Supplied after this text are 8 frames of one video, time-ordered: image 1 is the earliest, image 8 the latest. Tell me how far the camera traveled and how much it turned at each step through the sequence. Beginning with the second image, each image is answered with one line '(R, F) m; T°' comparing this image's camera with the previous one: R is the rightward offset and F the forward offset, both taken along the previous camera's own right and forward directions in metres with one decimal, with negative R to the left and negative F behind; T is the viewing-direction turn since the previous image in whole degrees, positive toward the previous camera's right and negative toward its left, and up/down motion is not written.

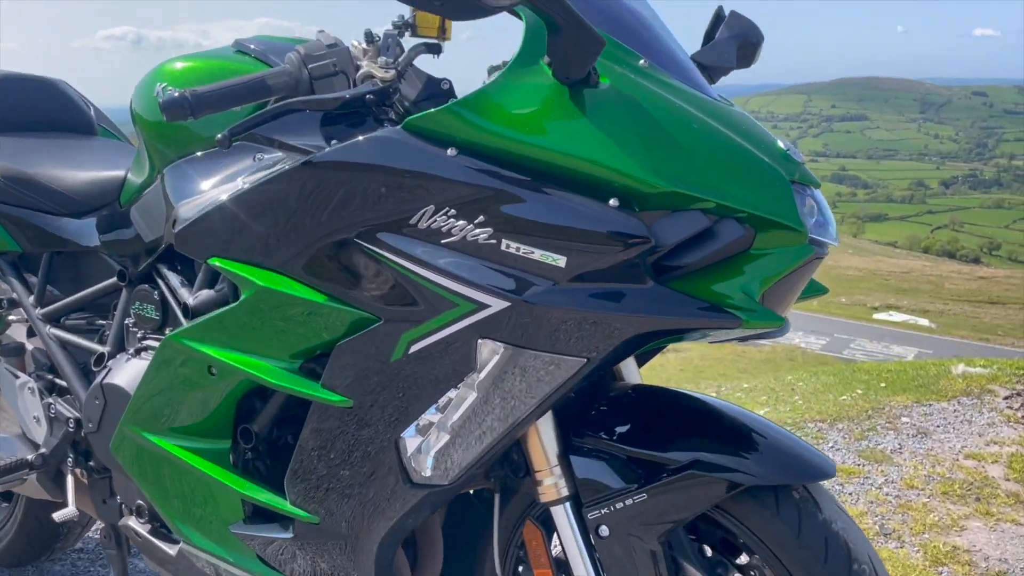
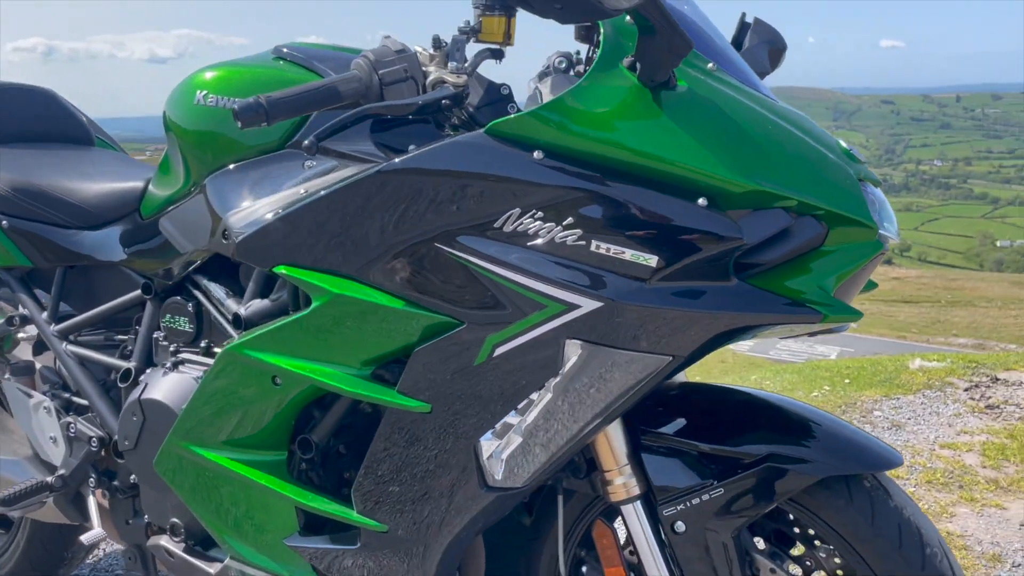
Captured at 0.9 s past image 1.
(-0.3, 0.0) m; +5°
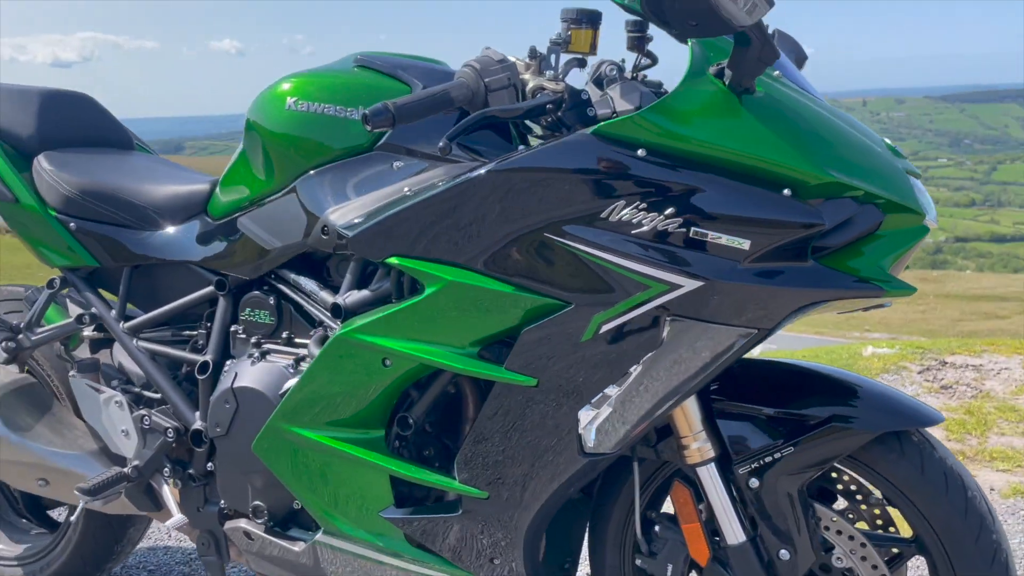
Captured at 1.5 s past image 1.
(-0.3, -0.2) m; +5°
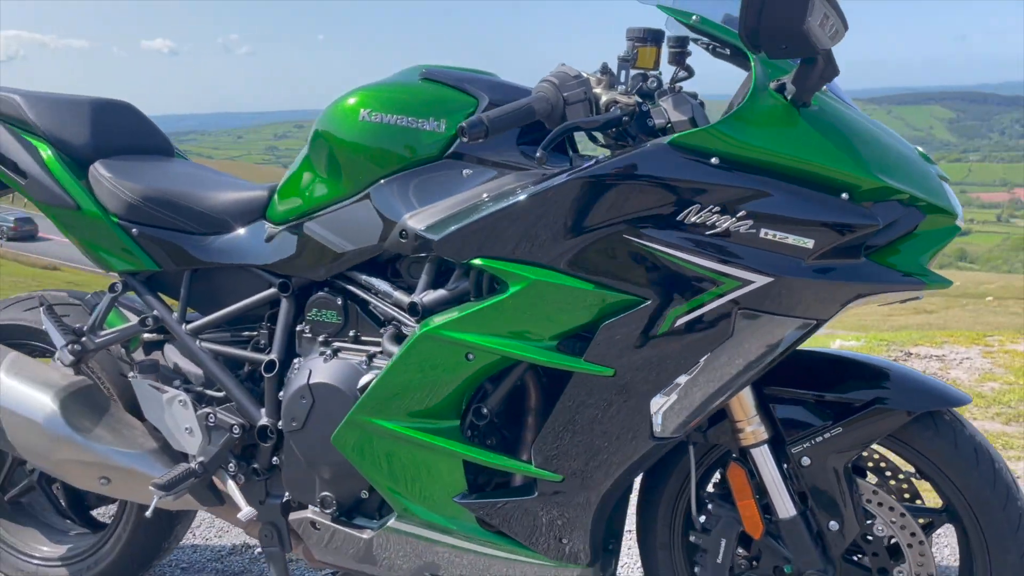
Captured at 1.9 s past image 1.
(-0.3, -0.1) m; +4°
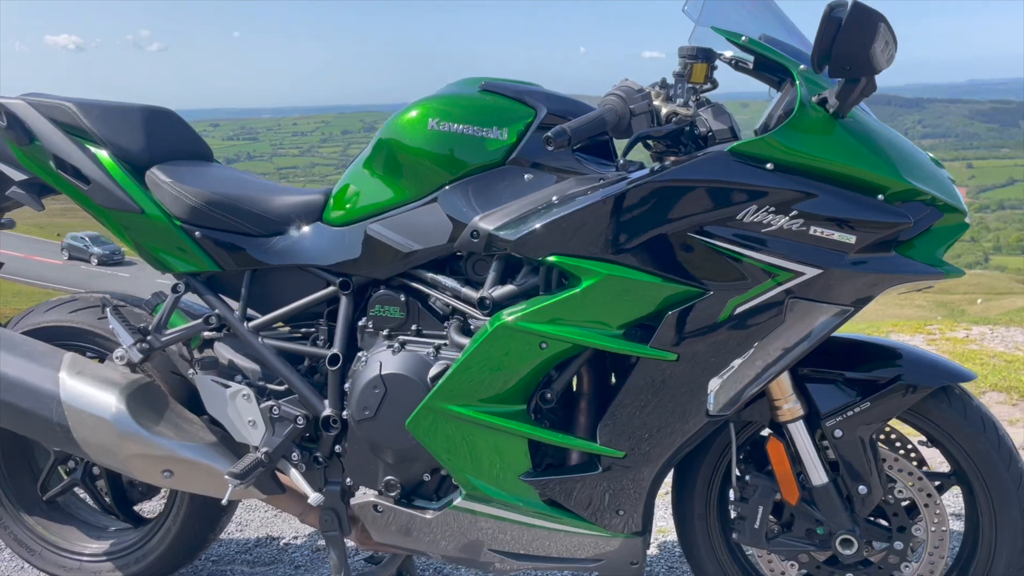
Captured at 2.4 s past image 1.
(-0.4, -0.2) m; +5°
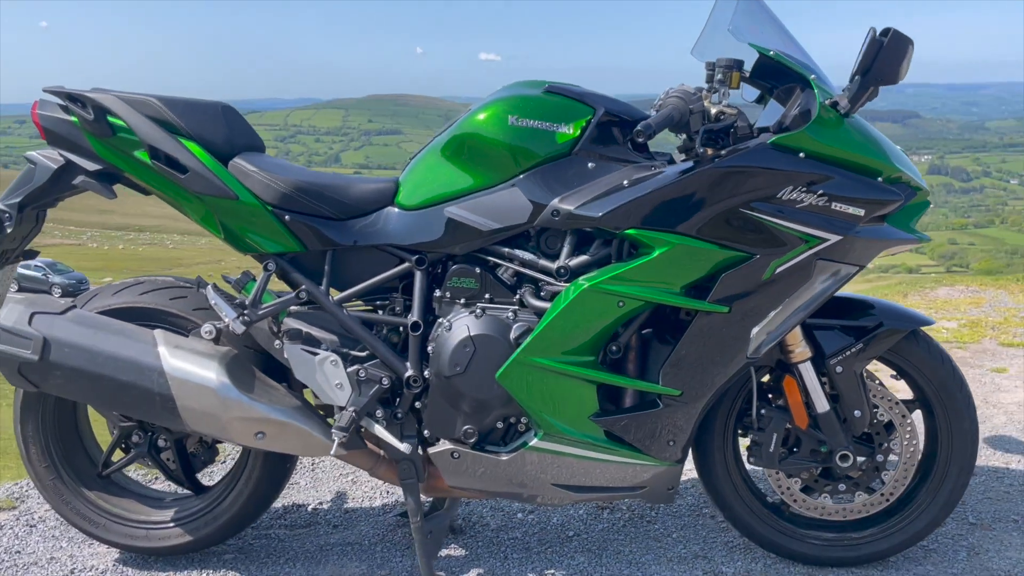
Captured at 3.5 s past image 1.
(-0.7, -0.4) m; +10°
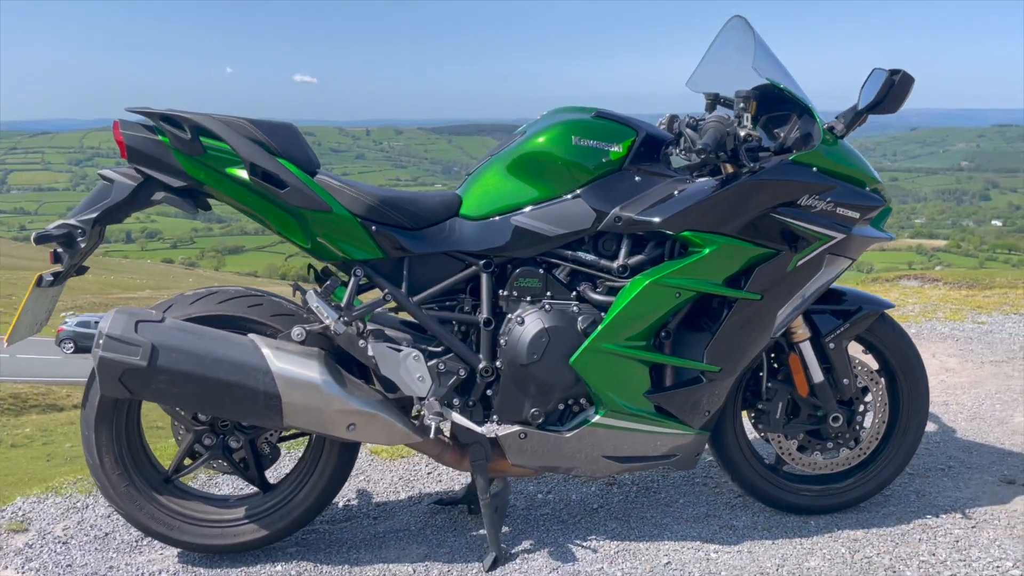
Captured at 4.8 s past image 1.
(-0.9, -0.3) m; +11°
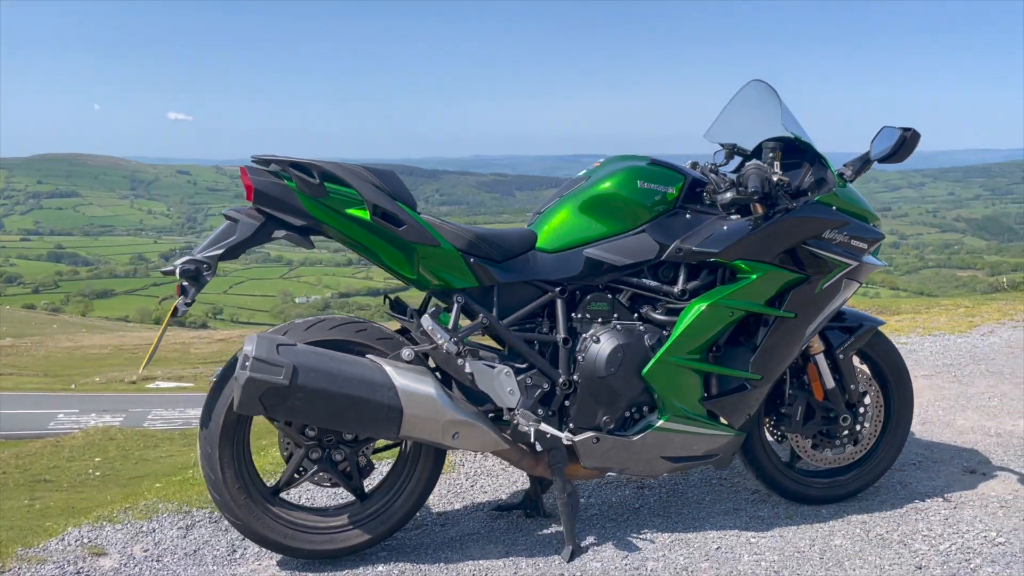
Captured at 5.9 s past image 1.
(-0.8, -0.4) m; +7°
